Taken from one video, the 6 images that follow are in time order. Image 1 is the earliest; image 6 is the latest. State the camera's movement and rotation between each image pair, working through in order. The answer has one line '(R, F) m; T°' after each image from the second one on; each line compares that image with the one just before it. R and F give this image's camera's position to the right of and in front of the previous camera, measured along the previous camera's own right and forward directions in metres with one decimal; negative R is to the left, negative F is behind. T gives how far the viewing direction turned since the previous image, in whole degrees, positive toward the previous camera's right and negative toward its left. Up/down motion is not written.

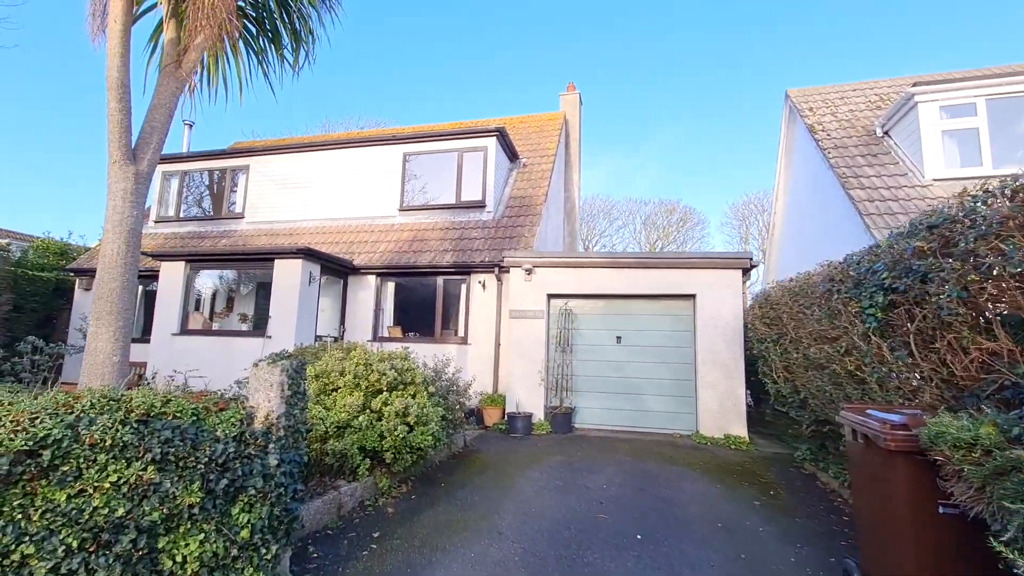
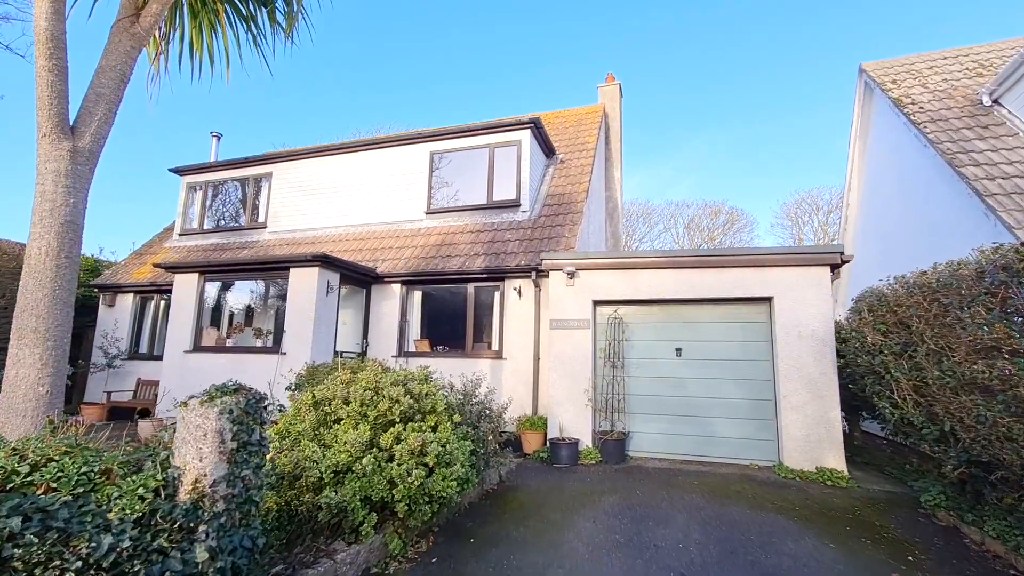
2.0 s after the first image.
(-0.1, +1.1) m; -4°
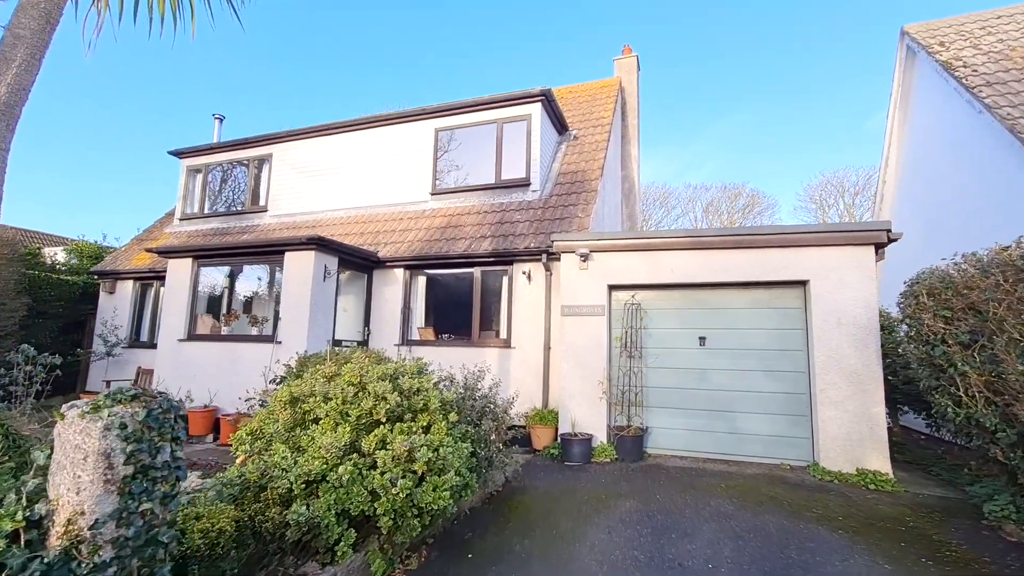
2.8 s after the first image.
(+0.1, +0.6) m; -2°
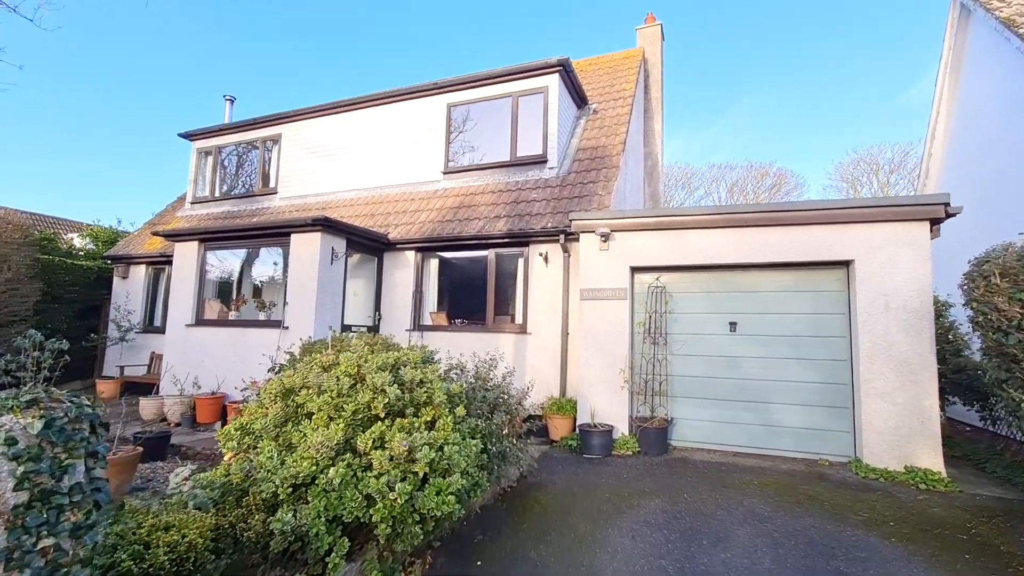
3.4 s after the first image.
(0.0, +0.4) m; -2°
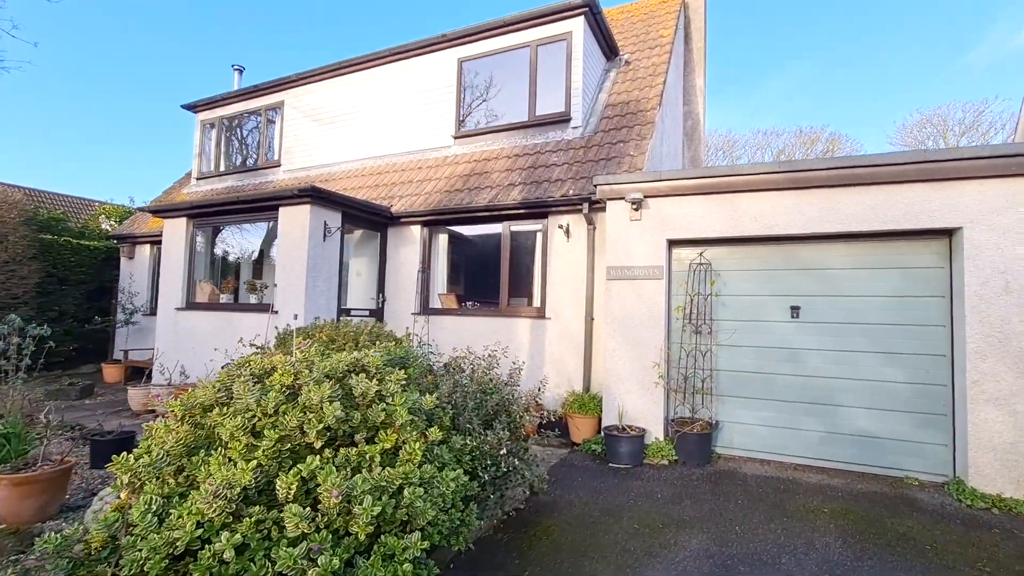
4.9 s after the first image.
(+0.2, +1.0) m; -4°
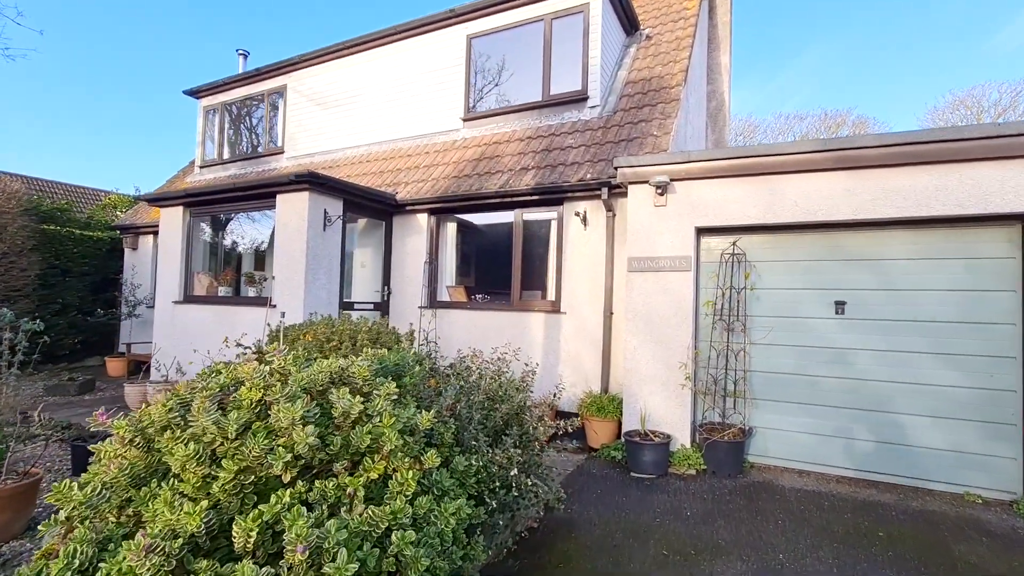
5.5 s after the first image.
(0.0, +0.4) m; -2°
